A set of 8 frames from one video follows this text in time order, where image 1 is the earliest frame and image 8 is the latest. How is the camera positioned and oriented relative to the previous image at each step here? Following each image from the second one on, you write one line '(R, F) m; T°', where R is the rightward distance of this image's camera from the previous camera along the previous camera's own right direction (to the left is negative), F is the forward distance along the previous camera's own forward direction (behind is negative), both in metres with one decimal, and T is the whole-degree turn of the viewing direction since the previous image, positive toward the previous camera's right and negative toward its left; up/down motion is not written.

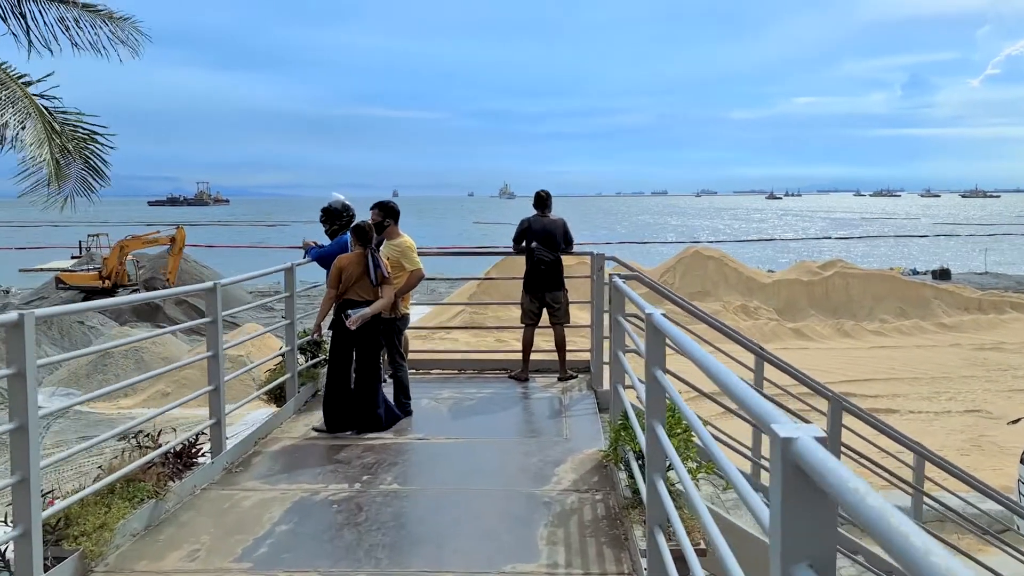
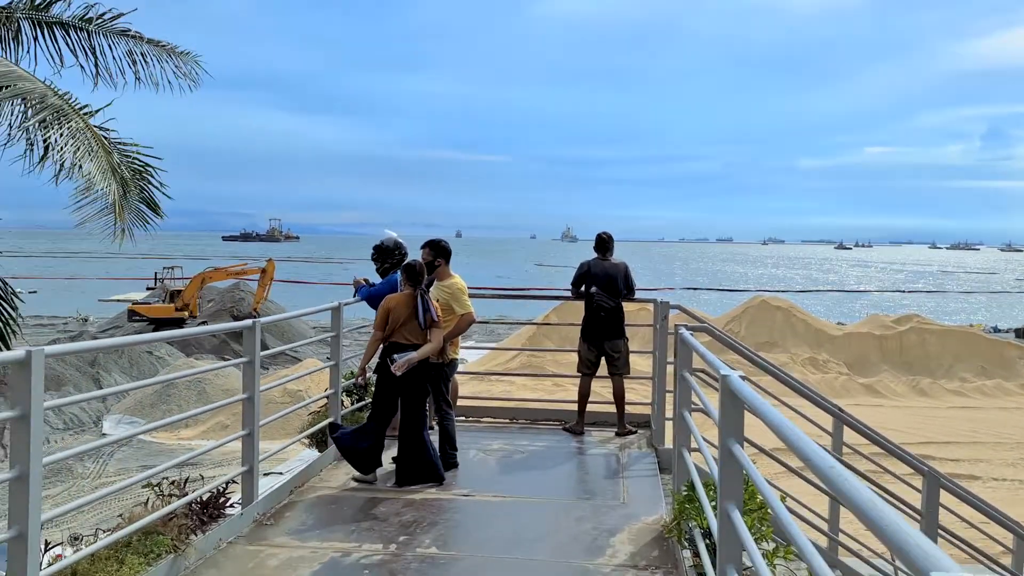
(0.0, +0.4) m; -4°
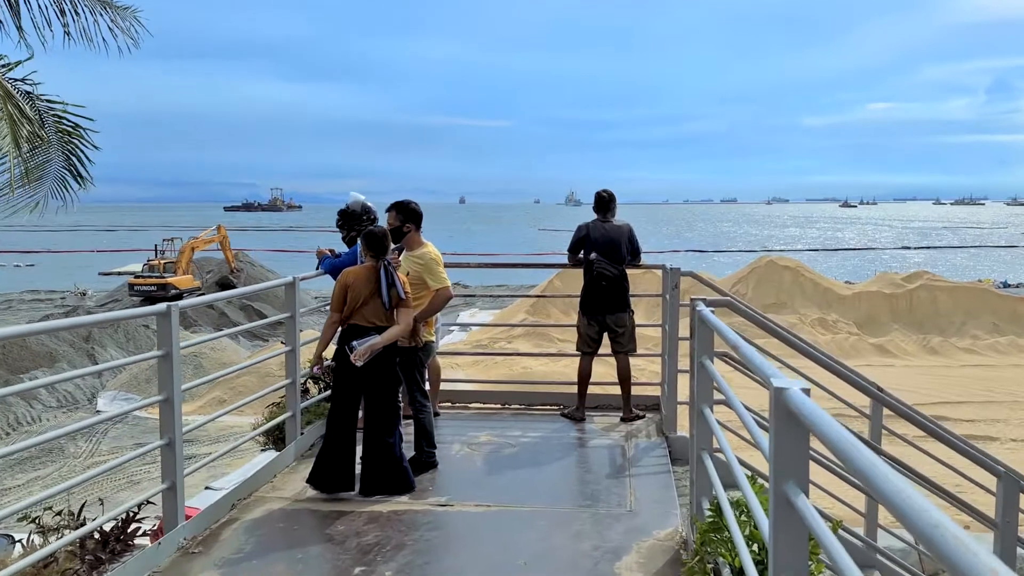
(+0.1, +0.9) m; 0°
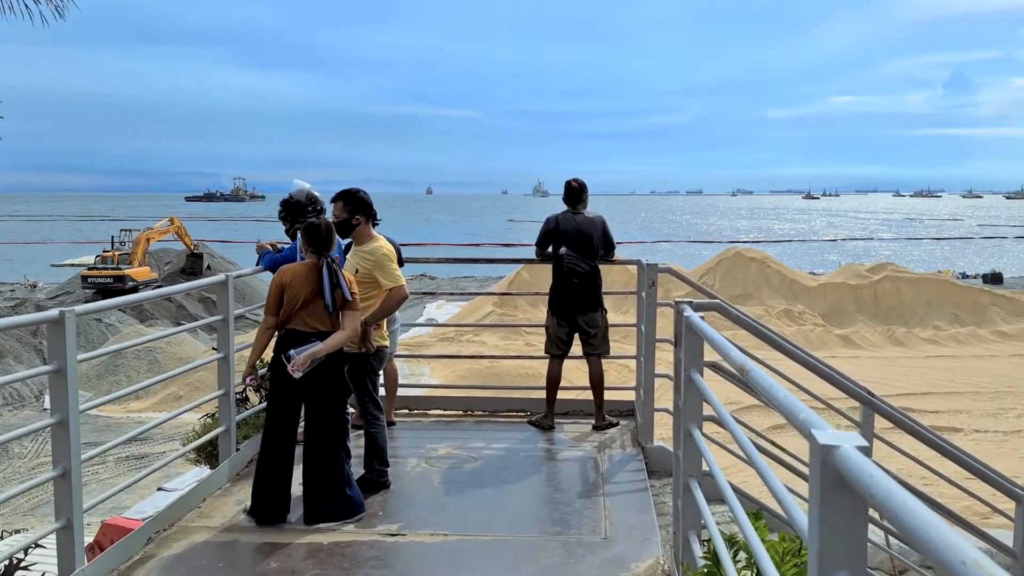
(0.0, +0.5) m; +2°
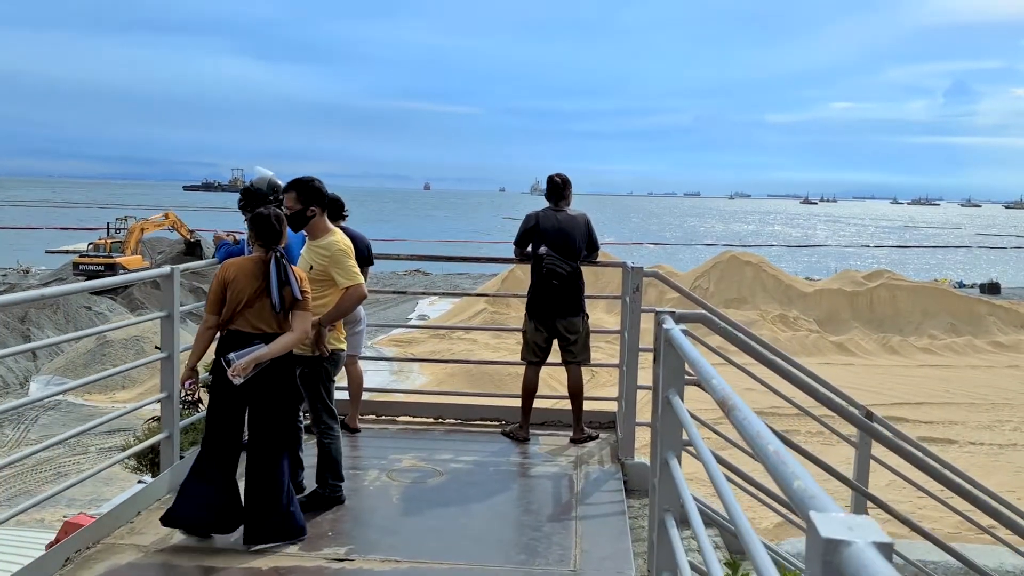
(+0.1, +0.4) m; 0°
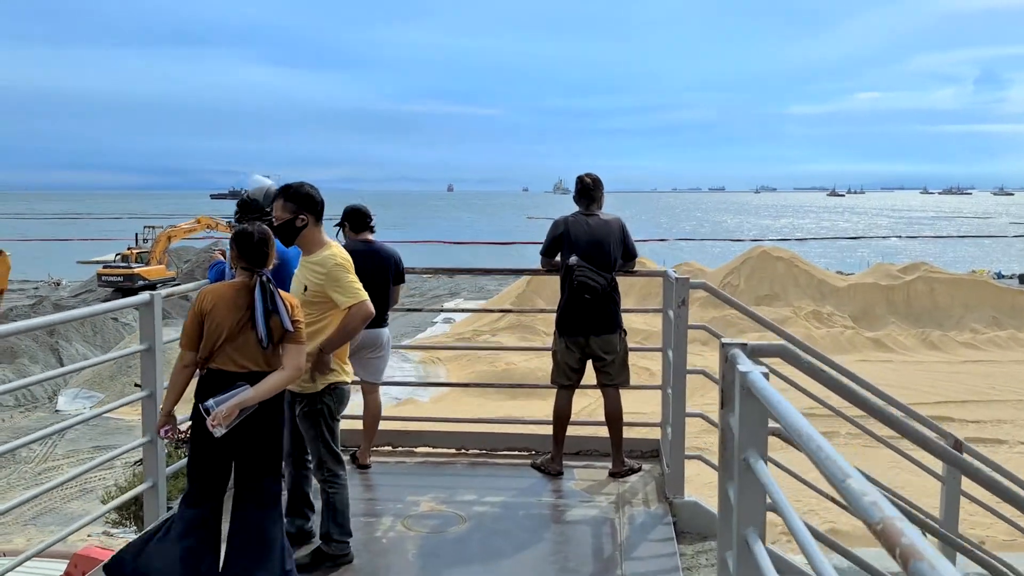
(0.0, +0.6) m; -2°
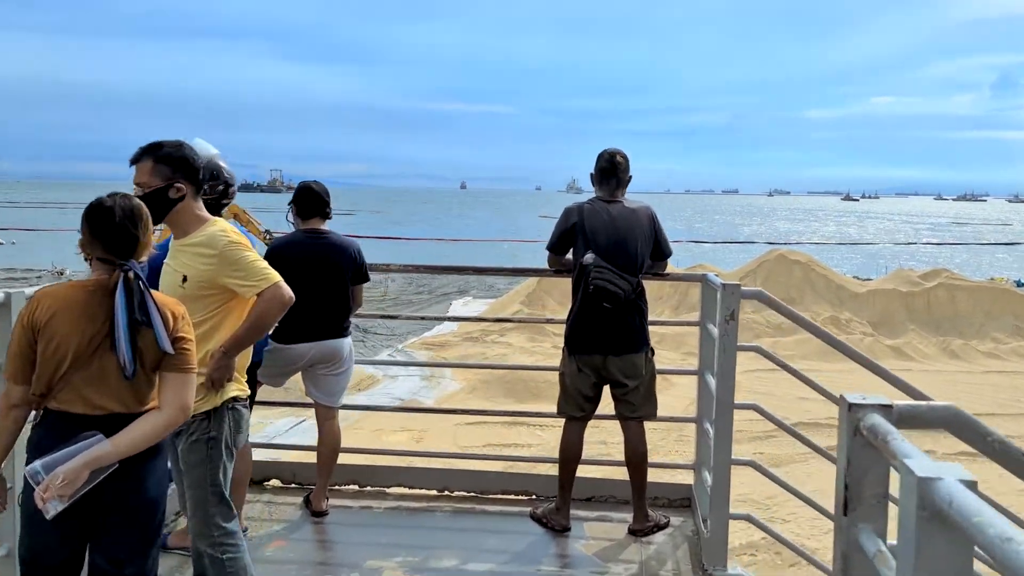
(+0.1, +1.0) m; -1°
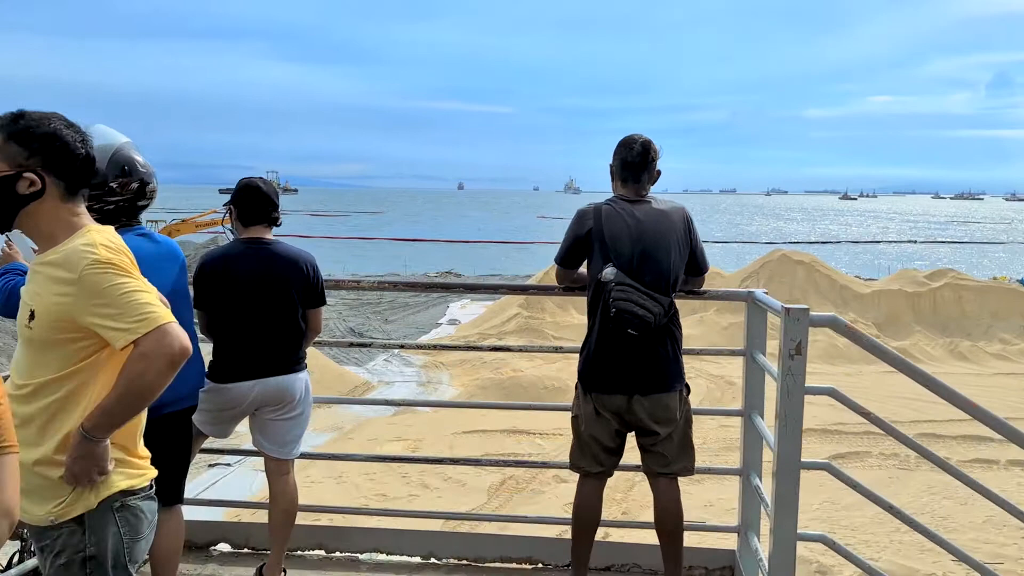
(0.0, +0.7) m; 0°
